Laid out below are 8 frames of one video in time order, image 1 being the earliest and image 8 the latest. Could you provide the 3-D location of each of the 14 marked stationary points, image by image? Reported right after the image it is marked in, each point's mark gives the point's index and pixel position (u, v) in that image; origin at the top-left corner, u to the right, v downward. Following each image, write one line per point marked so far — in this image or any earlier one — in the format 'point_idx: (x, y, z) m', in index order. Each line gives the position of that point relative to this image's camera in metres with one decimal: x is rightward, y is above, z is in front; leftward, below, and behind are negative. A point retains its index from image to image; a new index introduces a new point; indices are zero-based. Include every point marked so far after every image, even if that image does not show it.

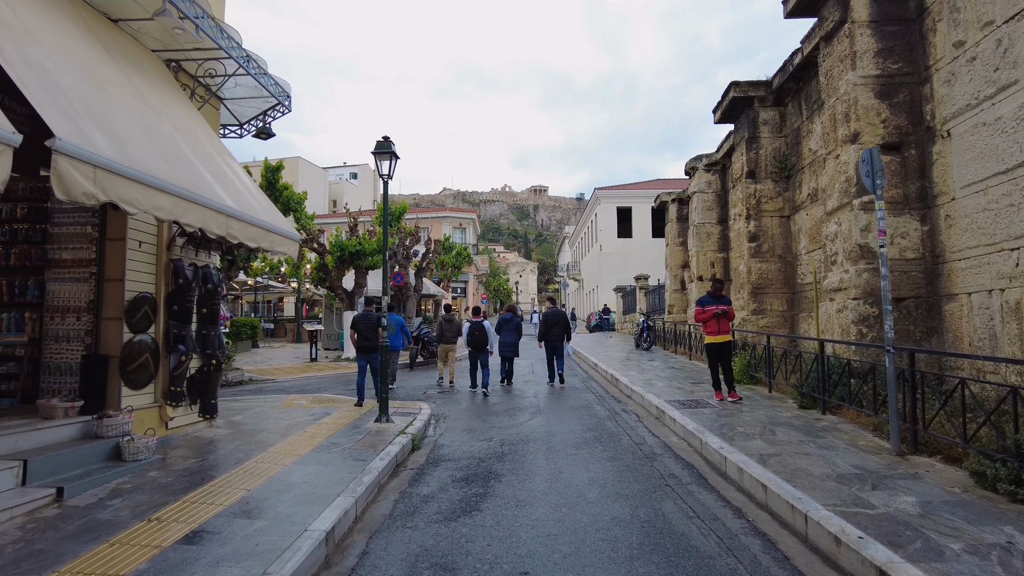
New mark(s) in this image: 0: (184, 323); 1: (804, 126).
0: (-3.0, -0.3, +6.1) m
1: (+4.9, +2.7, +11.1) m
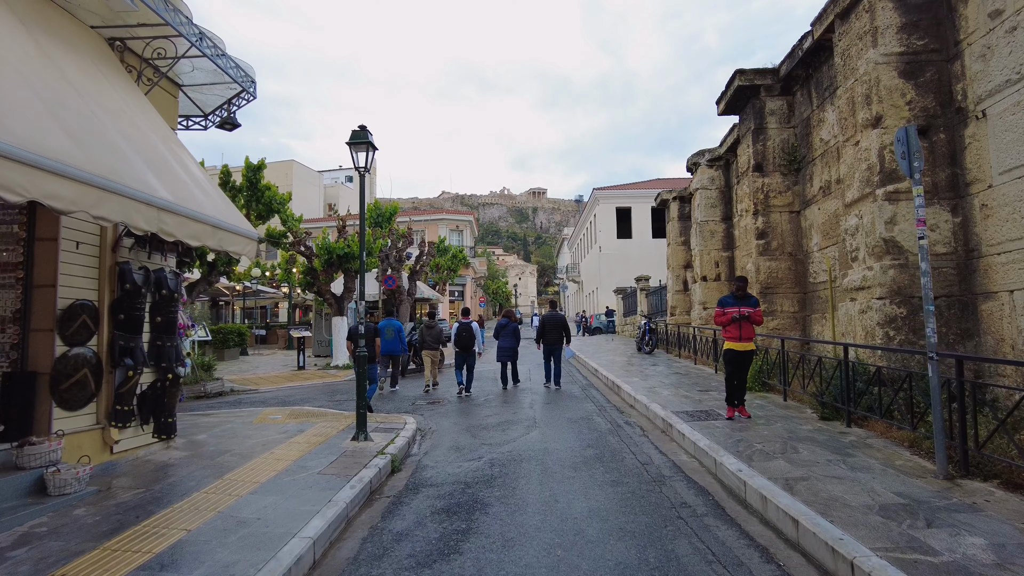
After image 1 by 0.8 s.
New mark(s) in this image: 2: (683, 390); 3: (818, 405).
0: (-3.1, -0.4, +5.4) m
1: (+4.8, +2.8, +10.4) m
2: (+2.5, -1.5, +9.4) m
3: (+3.3, -1.3, +7.1) m
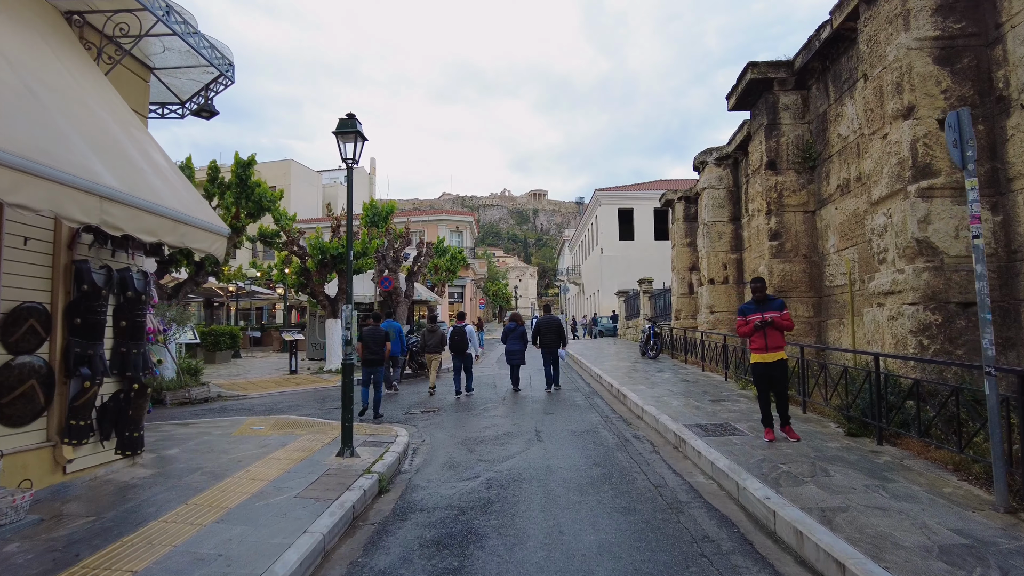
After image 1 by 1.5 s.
0: (-3.1, -0.4, +4.9) m
1: (+4.8, +2.7, +9.9) m
2: (+2.5, -1.5, +8.9) m
3: (+3.3, -1.3, +6.5) m
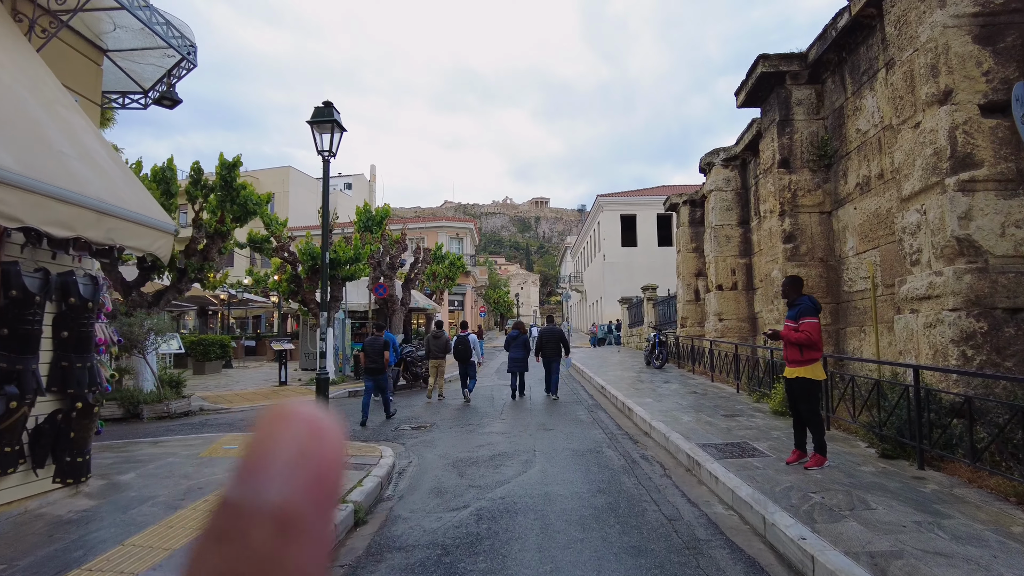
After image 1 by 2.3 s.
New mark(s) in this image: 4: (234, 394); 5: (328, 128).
0: (-3.2, -0.4, +4.2) m
1: (+4.8, +2.6, +9.3) m
2: (+2.4, -1.6, +8.2) m
3: (+3.3, -1.3, +5.9) m
4: (-5.6, -2.1, +13.1) m
5: (-1.6, +1.4, +5.8) m
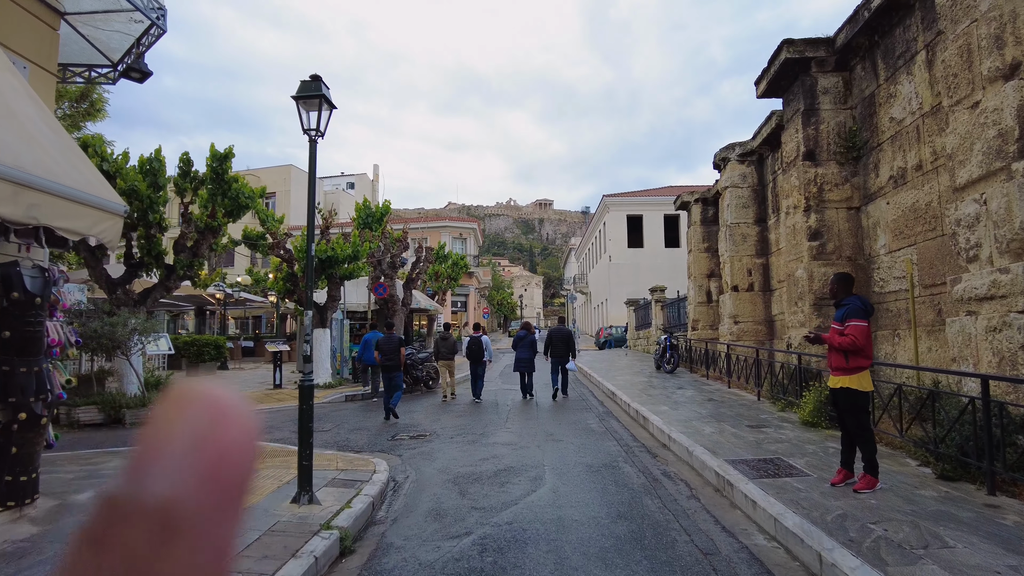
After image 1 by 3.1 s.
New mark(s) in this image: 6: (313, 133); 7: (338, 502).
0: (-3.1, -0.4, +3.6) m
1: (+4.9, +2.6, +8.6) m
2: (+2.5, -1.6, +7.6) m
3: (+3.3, -1.3, +5.2) m
4: (-5.5, -2.1, +12.5) m
5: (-1.6, +1.5, +5.2) m
6: (-1.6, +1.2, +5.2) m
7: (-1.3, -1.6, +5.0) m
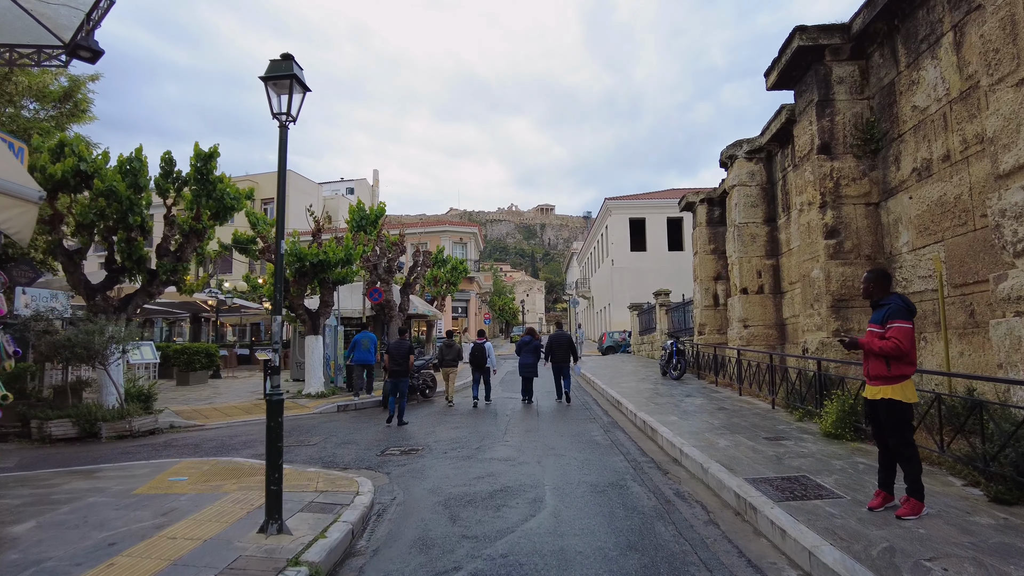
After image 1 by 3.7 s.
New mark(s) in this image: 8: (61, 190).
0: (-3.2, -0.4, +3.1) m
1: (+4.8, +2.6, +8.1) m
2: (+2.5, -1.6, +7.0) m
3: (+3.3, -1.3, +4.7) m
4: (-5.5, -2.2, +11.9) m
5: (-1.6, +1.4, +4.7) m
6: (-1.6, +1.2, +4.7) m
7: (-1.4, -1.6, +4.4) m
8: (-7.0, +1.5, +10.2) m
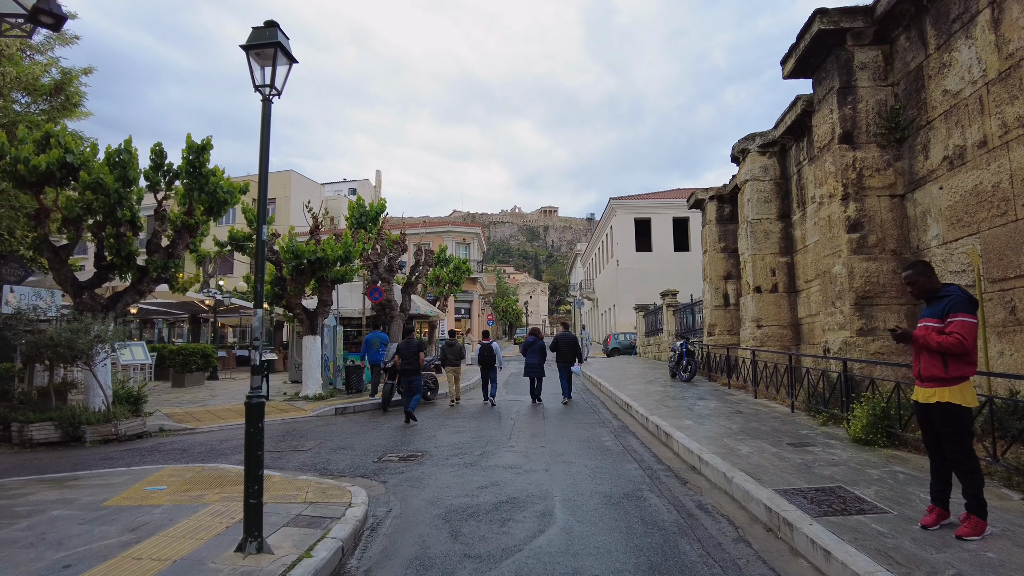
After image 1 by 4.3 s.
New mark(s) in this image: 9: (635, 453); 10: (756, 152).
0: (-3.1, -0.3, +2.6) m
1: (+4.9, +2.6, +7.6) m
2: (+2.5, -1.5, +6.5) m
3: (+3.3, -1.3, +4.2) m
4: (-5.4, -2.2, +11.5) m
5: (-1.6, +1.5, +4.2) m
6: (-1.6, +1.3, +4.2) m
7: (-1.3, -1.6, +4.0) m
8: (-7.0, +1.6, +9.7) m
9: (+1.3, -1.8, +7.0) m
10: (+4.8, +2.7, +12.9) m
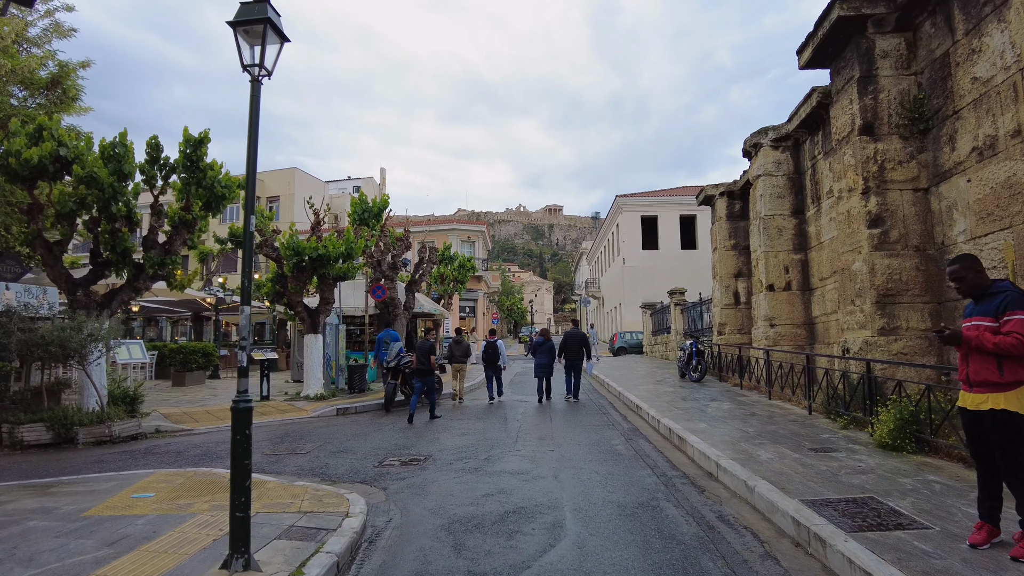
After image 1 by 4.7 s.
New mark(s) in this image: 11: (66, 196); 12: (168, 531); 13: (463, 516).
0: (-3.1, -0.3, +2.4) m
1: (+5.0, +2.7, +7.3) m
2: (+2.6, -1.5, +6.2) m
3: (+3.4, -1.2, +3.9) m
4: (-5.3, -2.1, +11.2) m
5: (-1.5, +1.5, +3.9) m
6: (-1.5, +1.3, +3.9) m
7: (-1.3, -1.6, +3.6) m
8: (-6.9, +1.6, +9.5) m
9: (+1.4, -1.7, +6.6) m
10: (+4.9, +2.7, +12.5) m
11: (-6.4, +1.3, +9.4) m
12: (-2.2, -1.5, +4.1) m
13: (-0.3, -1.7, +4.8) m
